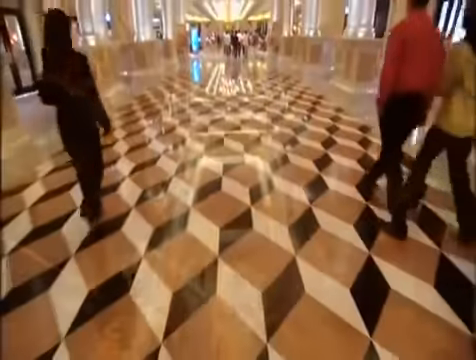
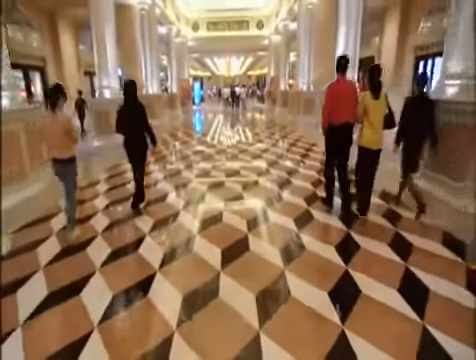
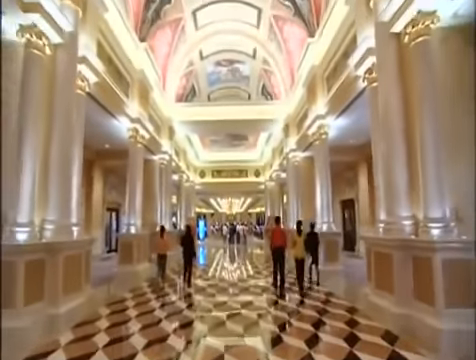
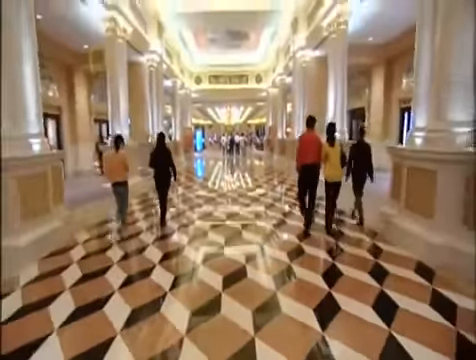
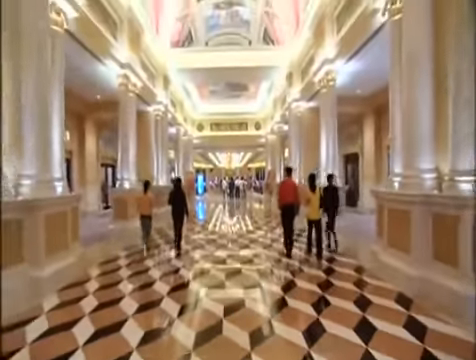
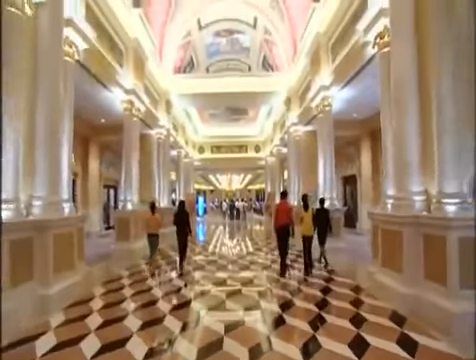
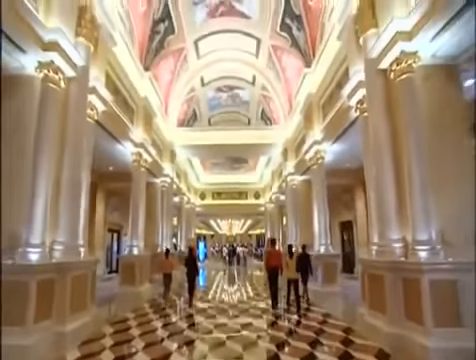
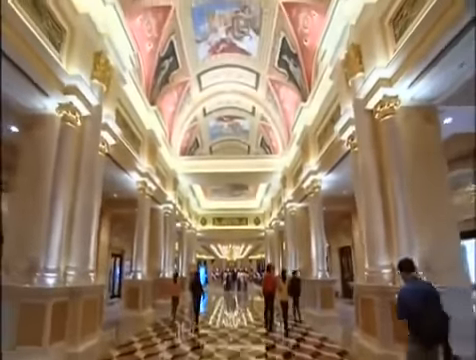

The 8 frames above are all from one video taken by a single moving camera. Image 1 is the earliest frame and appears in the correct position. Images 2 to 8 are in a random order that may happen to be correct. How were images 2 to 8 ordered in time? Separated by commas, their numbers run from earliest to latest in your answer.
2, 4, 5, 6, 3, 7, 8
